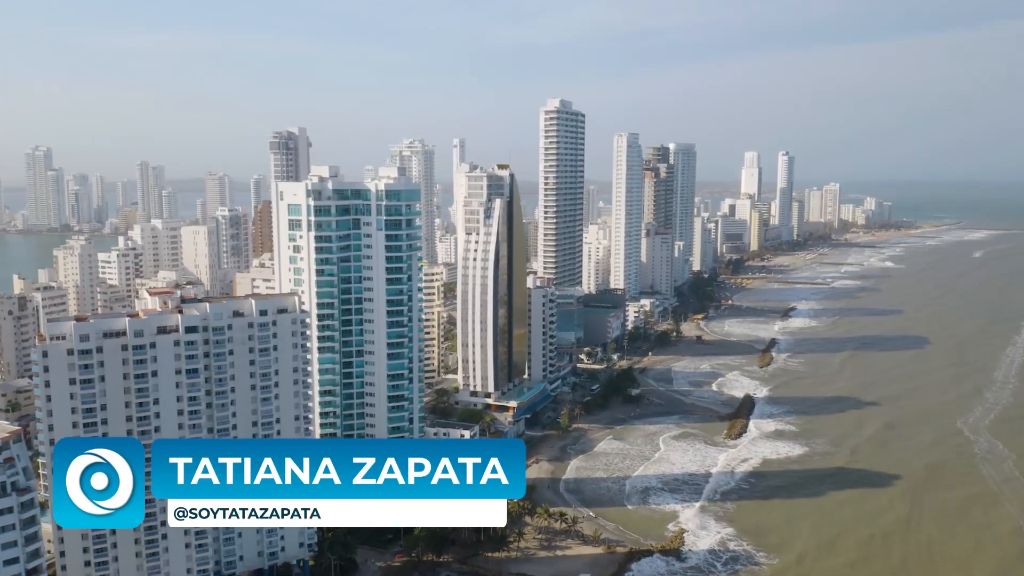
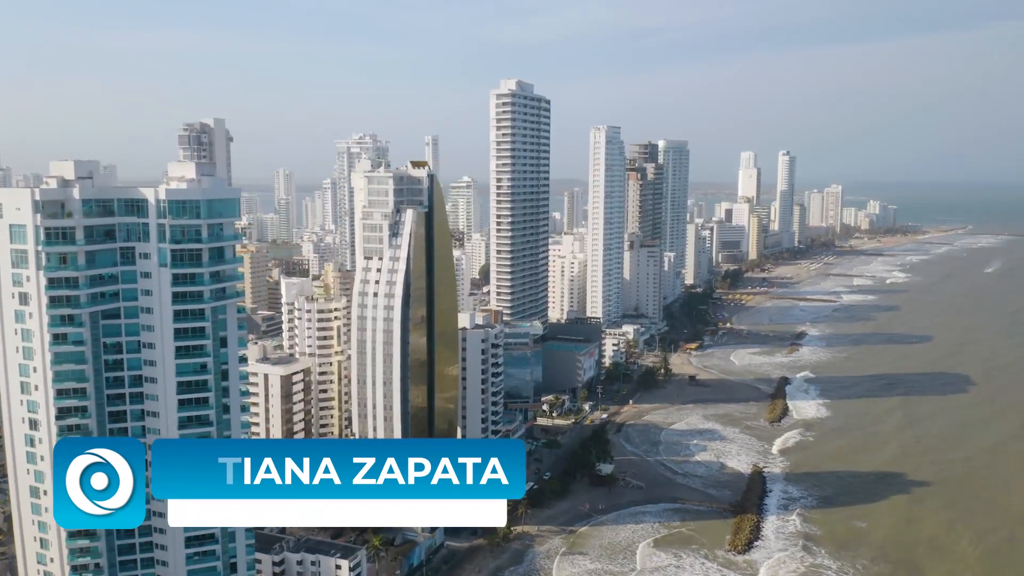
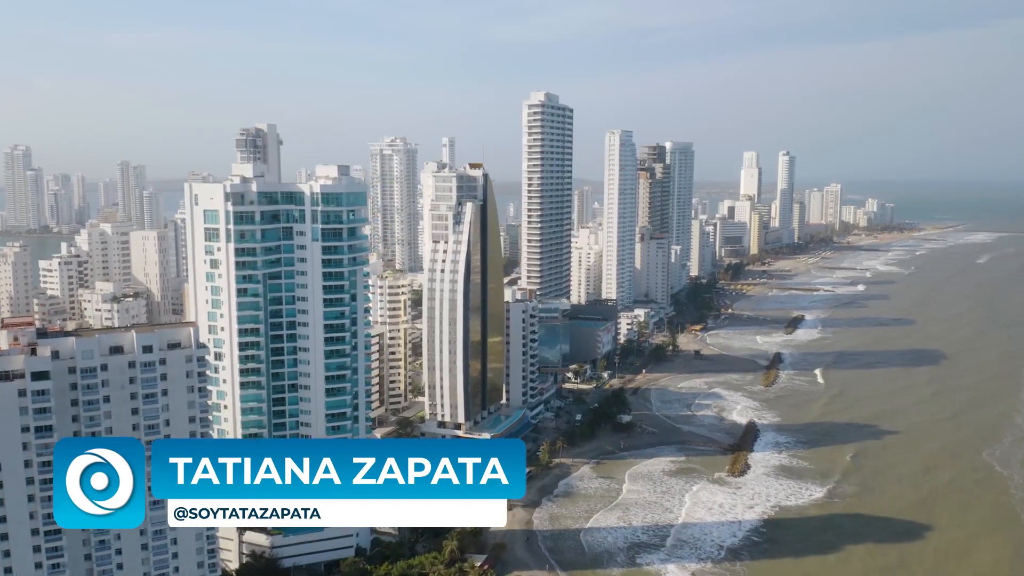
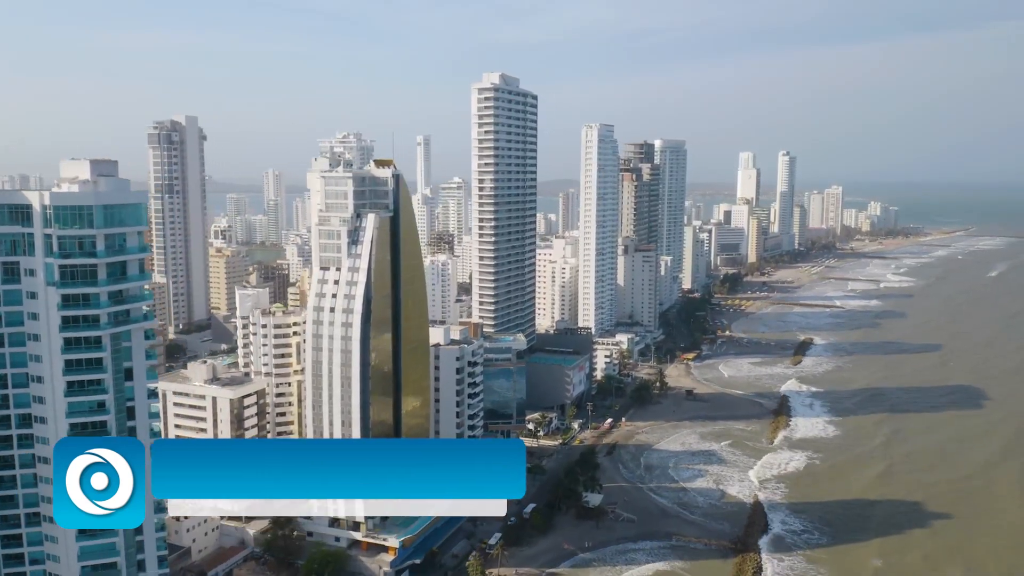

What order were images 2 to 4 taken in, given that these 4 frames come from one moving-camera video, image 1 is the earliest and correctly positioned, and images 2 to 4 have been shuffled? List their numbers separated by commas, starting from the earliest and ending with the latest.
3, 2, 4
